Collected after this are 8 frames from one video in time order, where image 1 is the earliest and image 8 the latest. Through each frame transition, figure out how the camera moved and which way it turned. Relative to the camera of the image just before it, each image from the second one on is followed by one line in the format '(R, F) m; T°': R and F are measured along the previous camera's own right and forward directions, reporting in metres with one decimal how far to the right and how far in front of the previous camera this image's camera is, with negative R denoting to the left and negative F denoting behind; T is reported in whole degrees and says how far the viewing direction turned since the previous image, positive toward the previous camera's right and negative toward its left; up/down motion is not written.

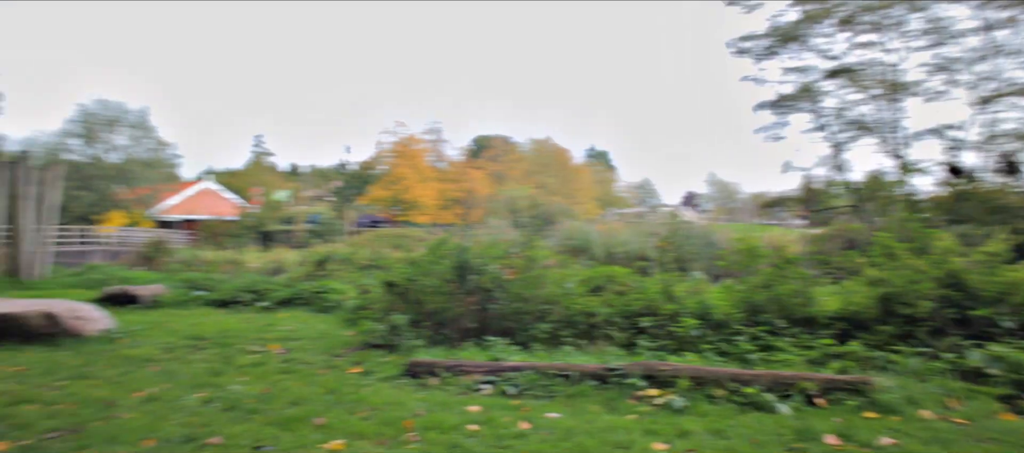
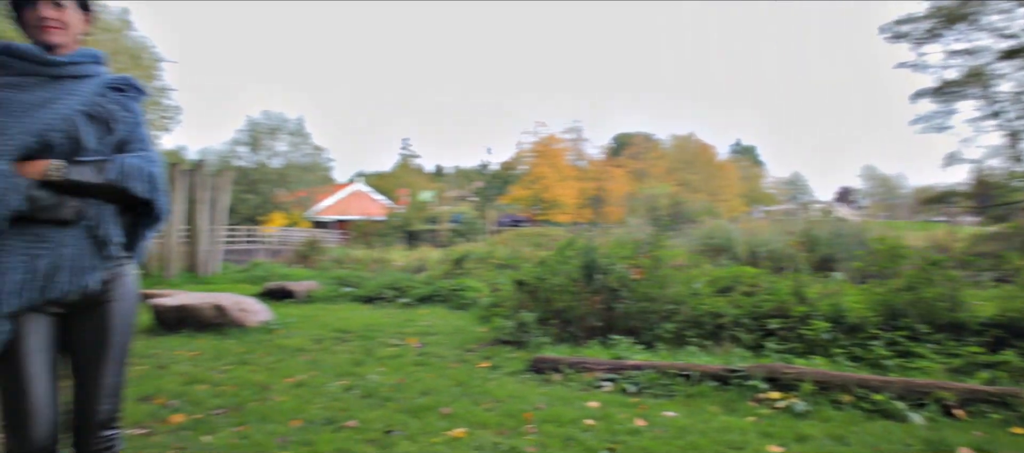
(+0.1, -0.1) m; -10°
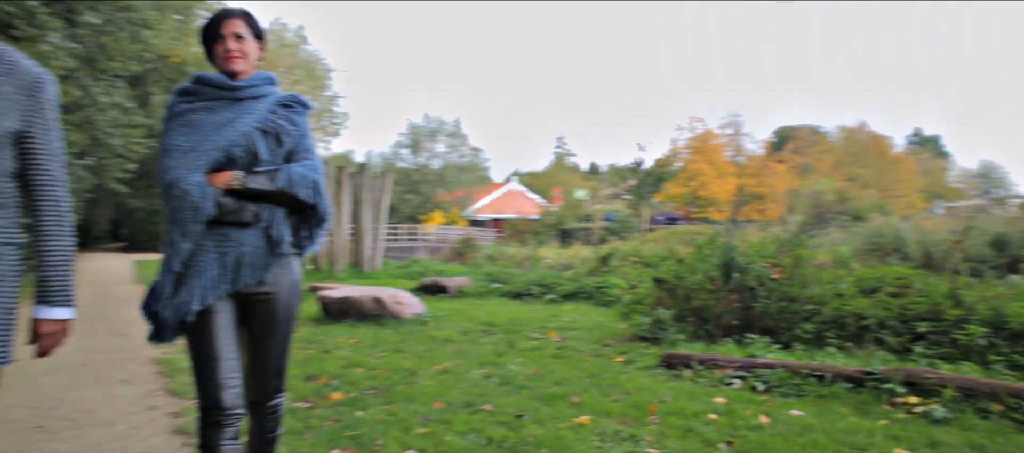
(+0.2, -0.2) m; -11°
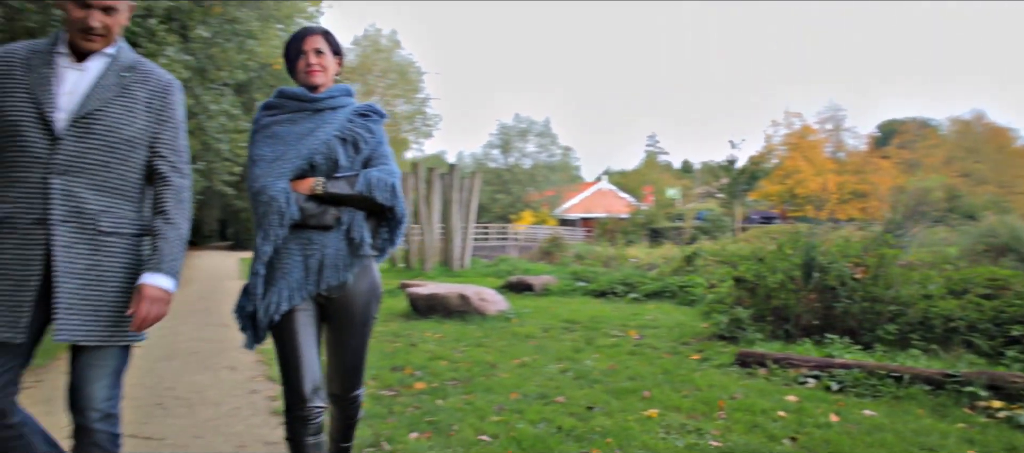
(+0.1, -0.2) m; -7°
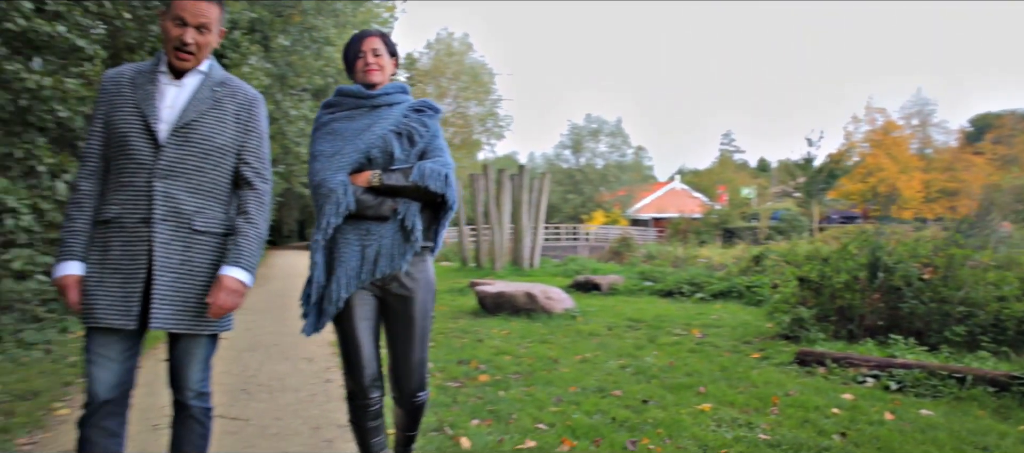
(+0.1, -0.2) m; -5°
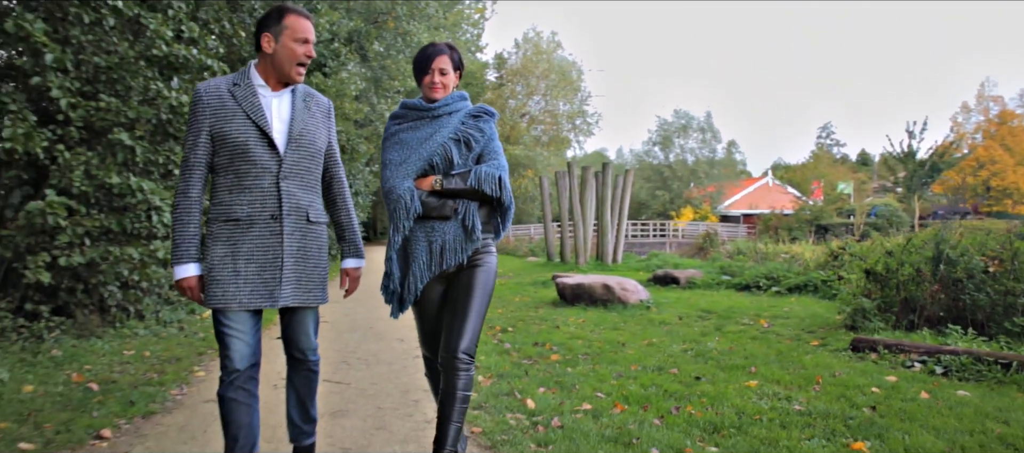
(+0.2, -0.6) m; -7°
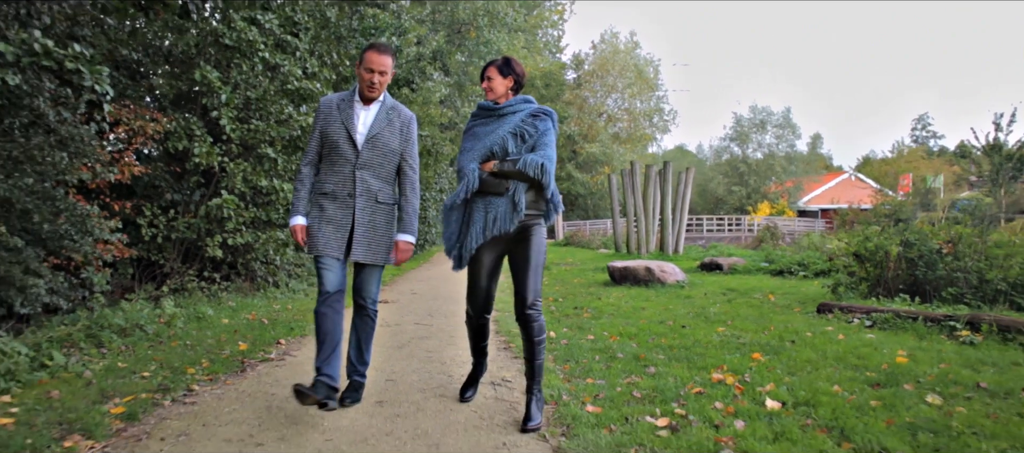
(+0.5, -2.0) m; -6°
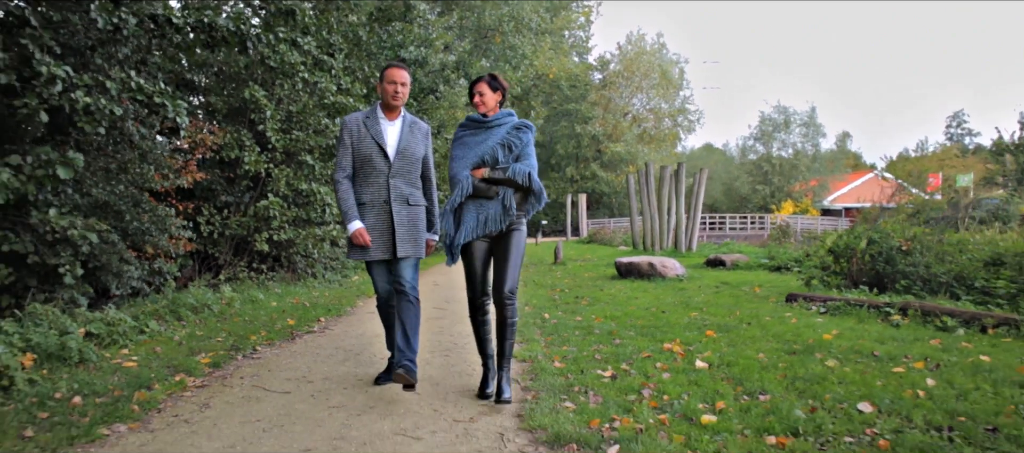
(+0.3, -1.2) m; -2°
